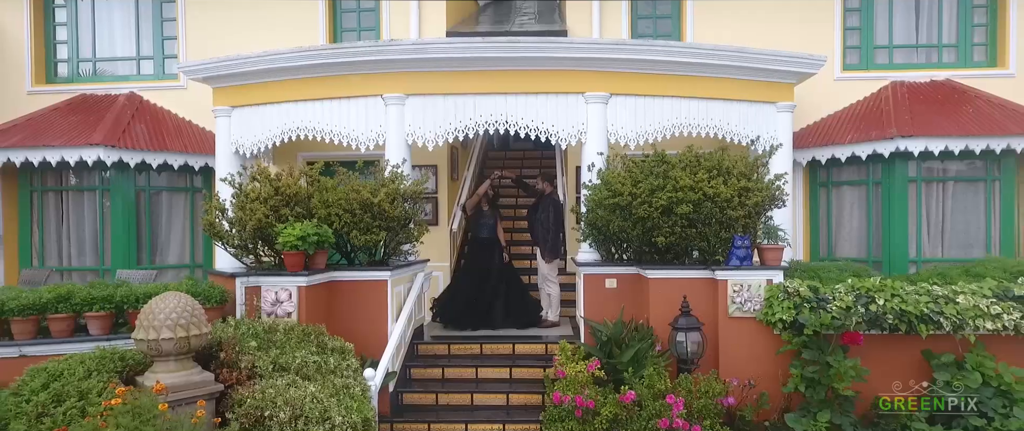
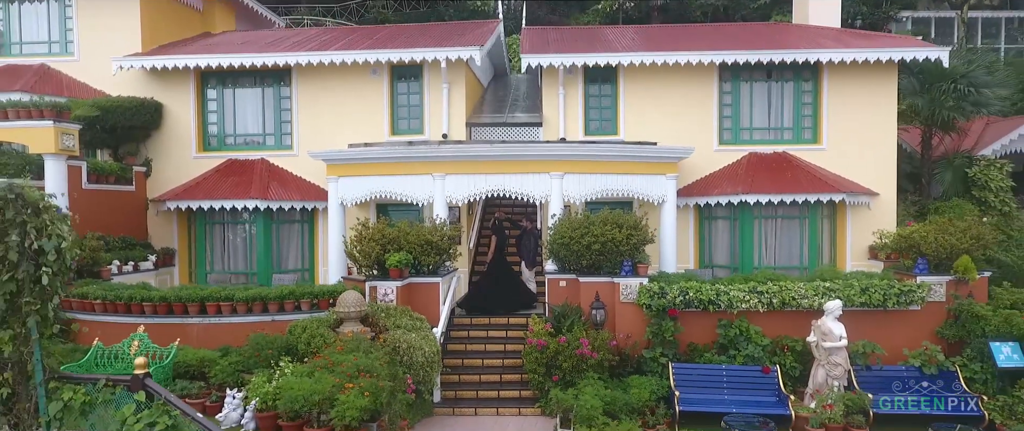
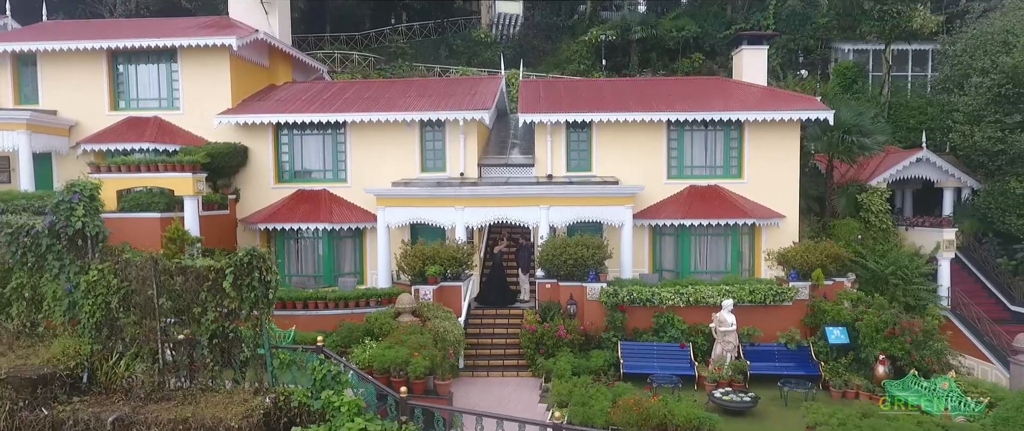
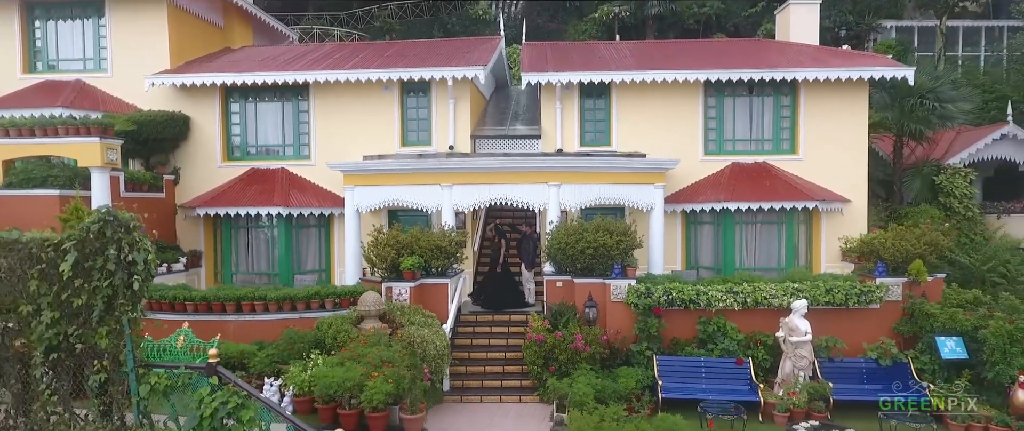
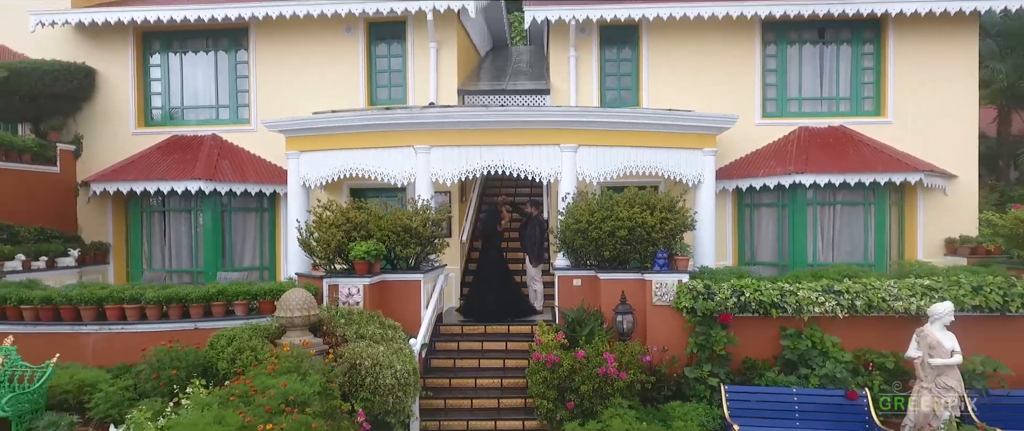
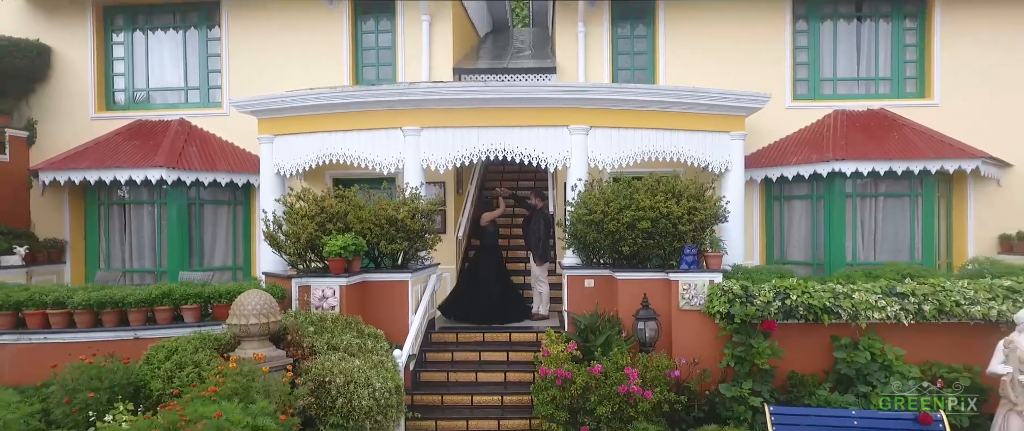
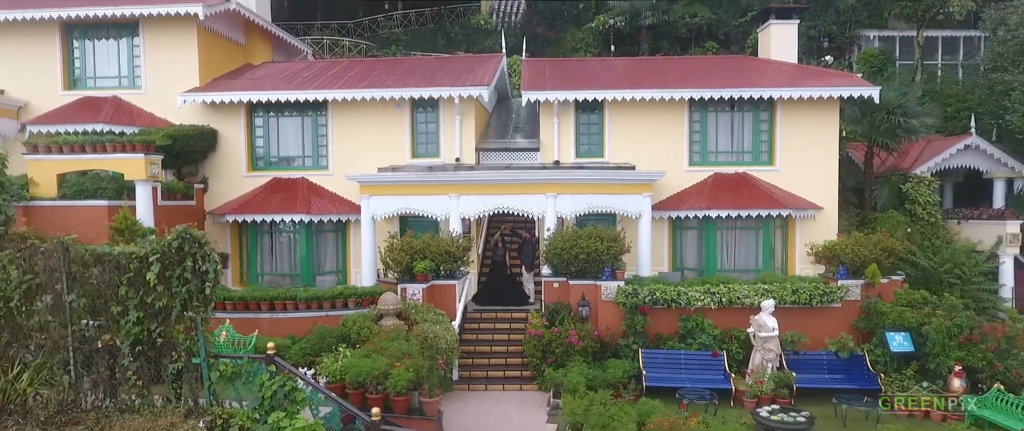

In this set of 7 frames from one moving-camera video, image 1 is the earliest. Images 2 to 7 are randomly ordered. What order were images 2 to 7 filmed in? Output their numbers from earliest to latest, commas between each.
6, 5, 2, 4, 7, 3
